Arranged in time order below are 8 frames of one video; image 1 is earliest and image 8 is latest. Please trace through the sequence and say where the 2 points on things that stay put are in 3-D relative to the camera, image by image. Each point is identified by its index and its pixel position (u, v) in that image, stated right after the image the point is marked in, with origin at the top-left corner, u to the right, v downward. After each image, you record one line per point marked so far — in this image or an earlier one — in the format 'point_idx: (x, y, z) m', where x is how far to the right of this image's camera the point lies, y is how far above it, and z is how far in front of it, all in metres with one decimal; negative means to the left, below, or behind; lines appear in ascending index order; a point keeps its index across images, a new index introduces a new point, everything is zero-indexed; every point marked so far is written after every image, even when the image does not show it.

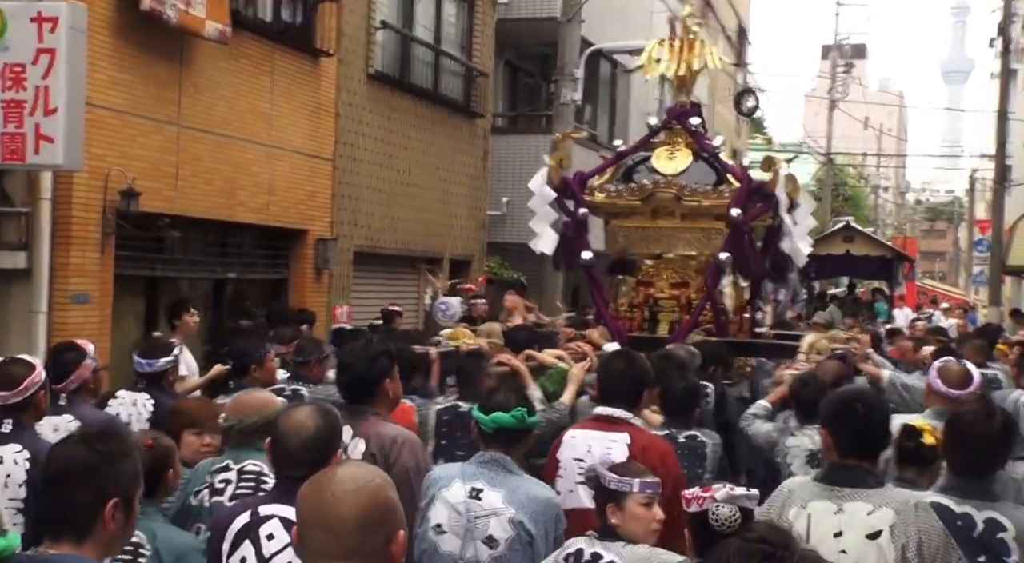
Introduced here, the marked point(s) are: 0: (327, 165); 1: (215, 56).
0: (-1.5, +1.1, +12.4) m
1: (-2.4, +1.9, +10.6) m
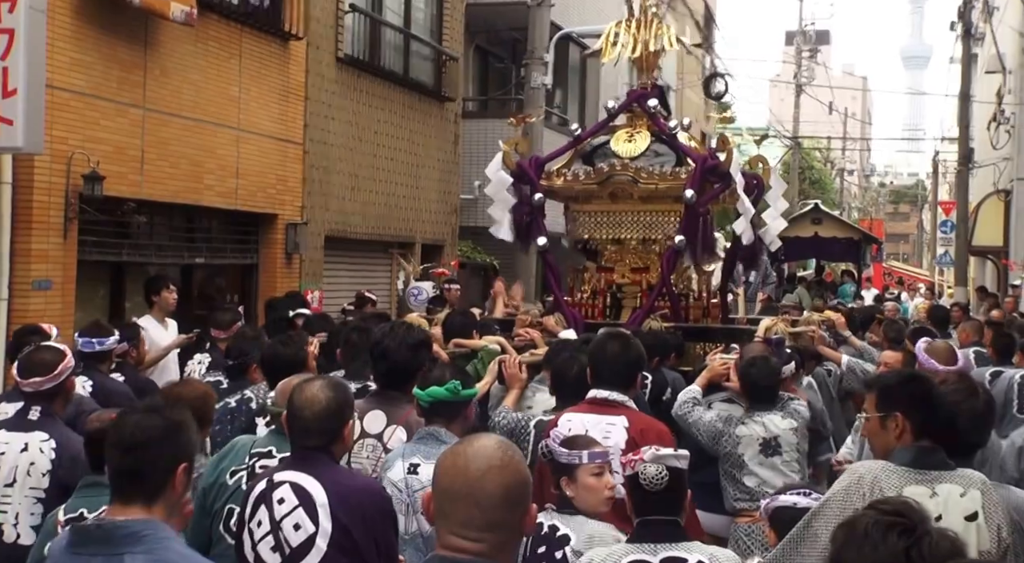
0: (-1.9, +1.3, +12.3) m
1: (-2.7, +2.0, +10.5) m
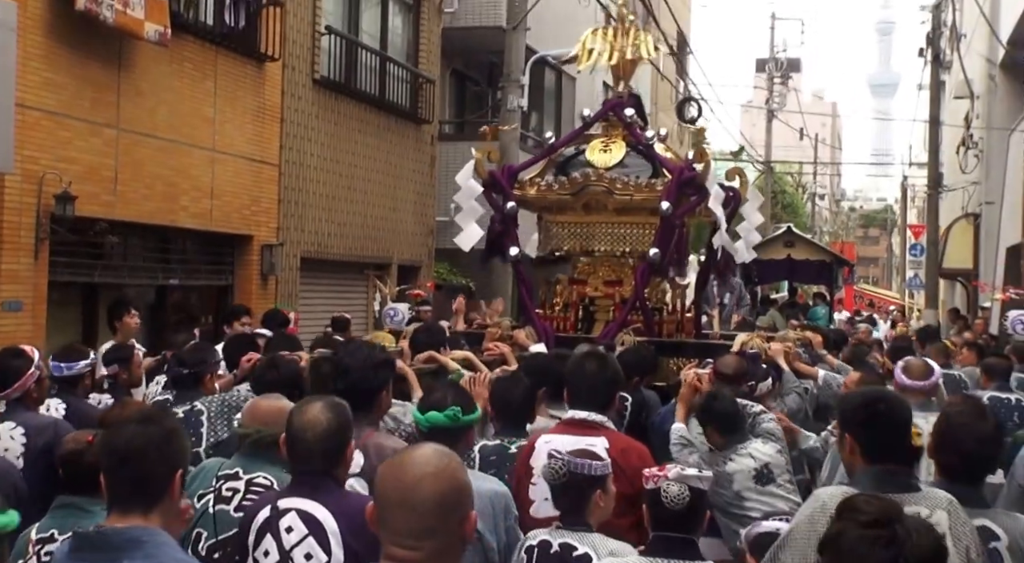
0: (-2.1, +1.1, +12.3) m
1: (-2.9, +1.8, +10.4) m
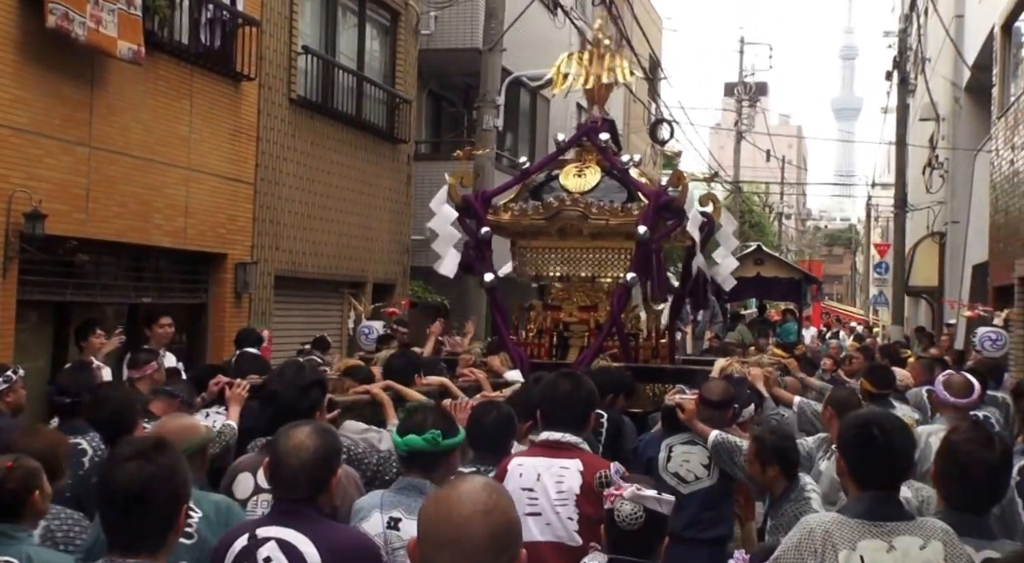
0: (-2.5, +0.9, +12.3) m
1: (-3.1, +1.7, +10.4) m
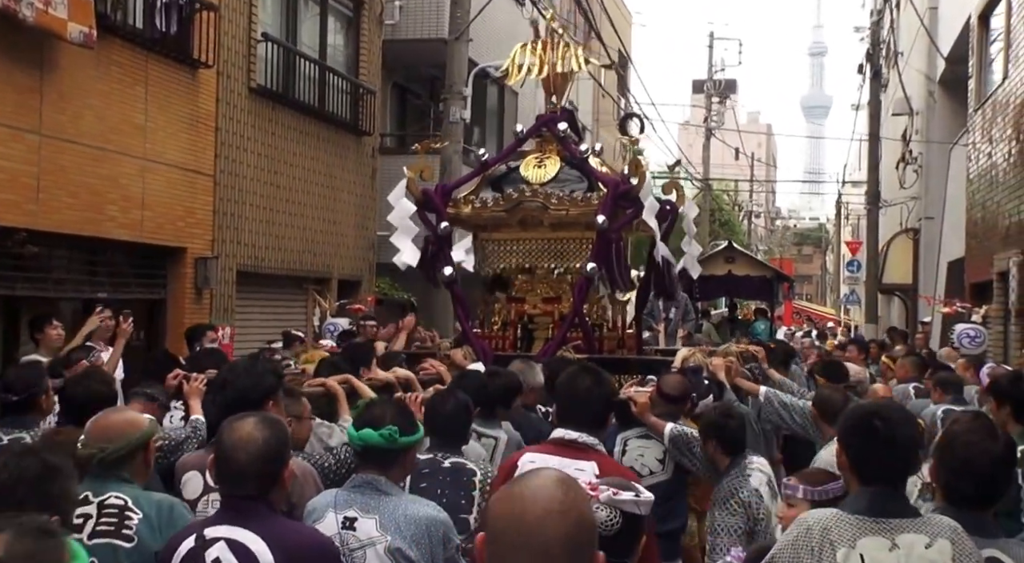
0: (-2.8, +0.9, +11.9) m
1: (-3.4, +1.7, +10.0) m
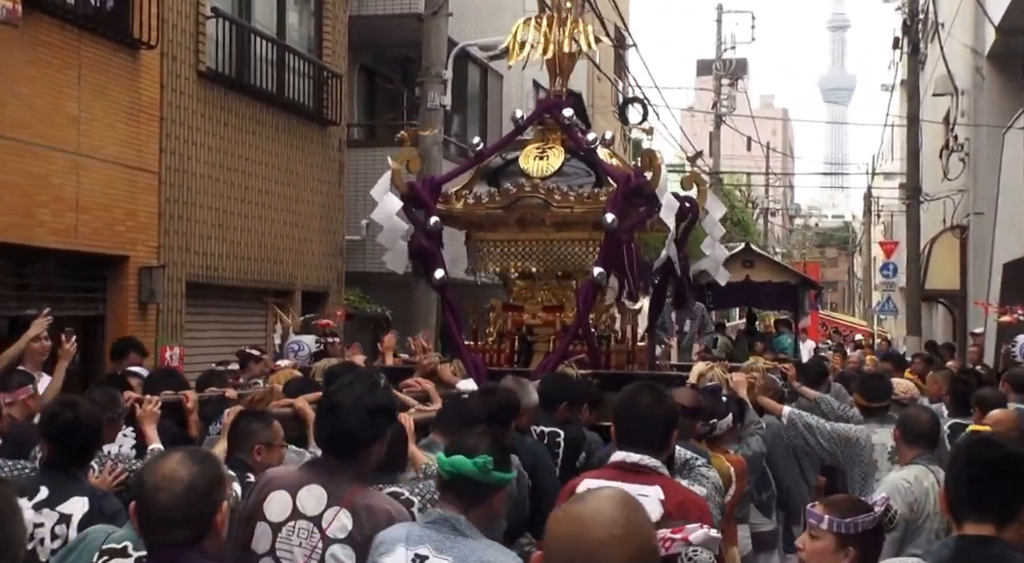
0: (-3.0, +0.8, +10.6) m
1: (-3.5, +1.6, +8.7) m
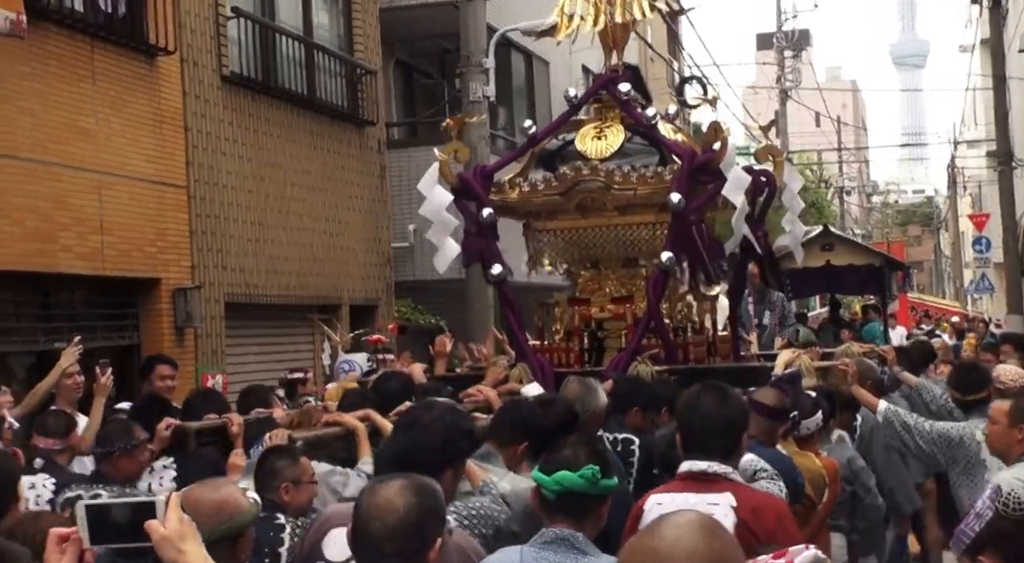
0: (-2.6, +0.6, +10.1) m
1: (-3.2, +1.4, +8.2) m
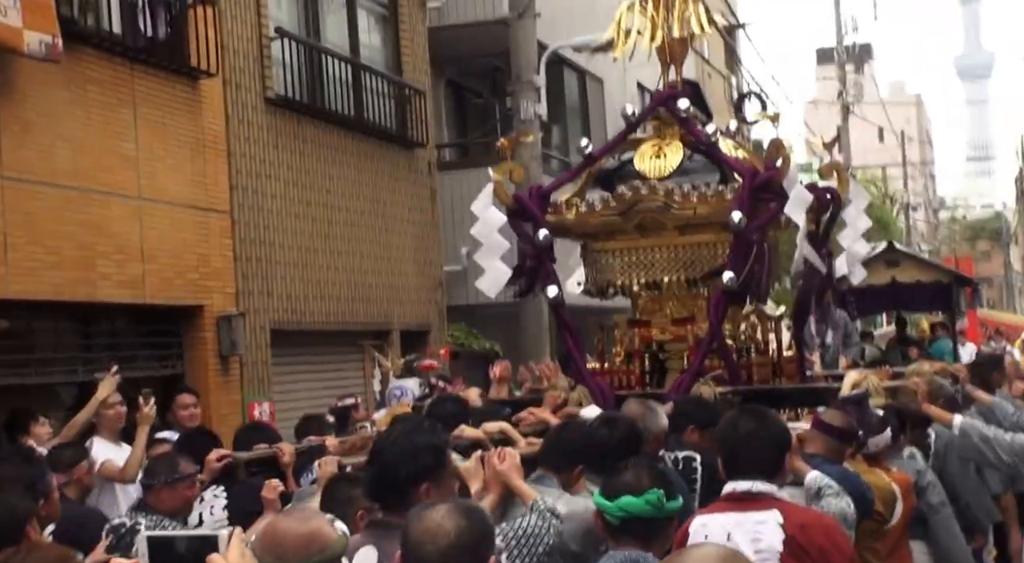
0: (-2.2, +0.4, +9.9) m
1: (-2.9, +1.2, +8.1) m
